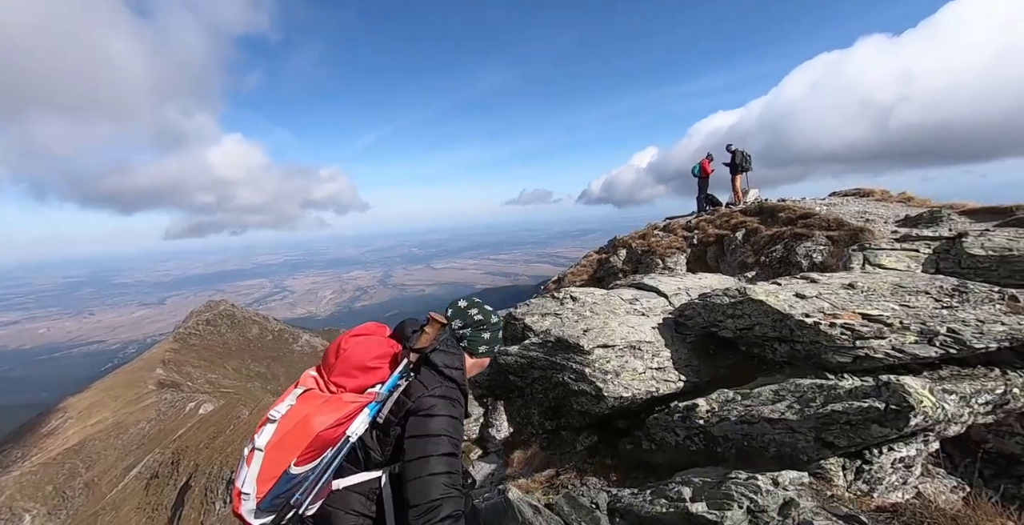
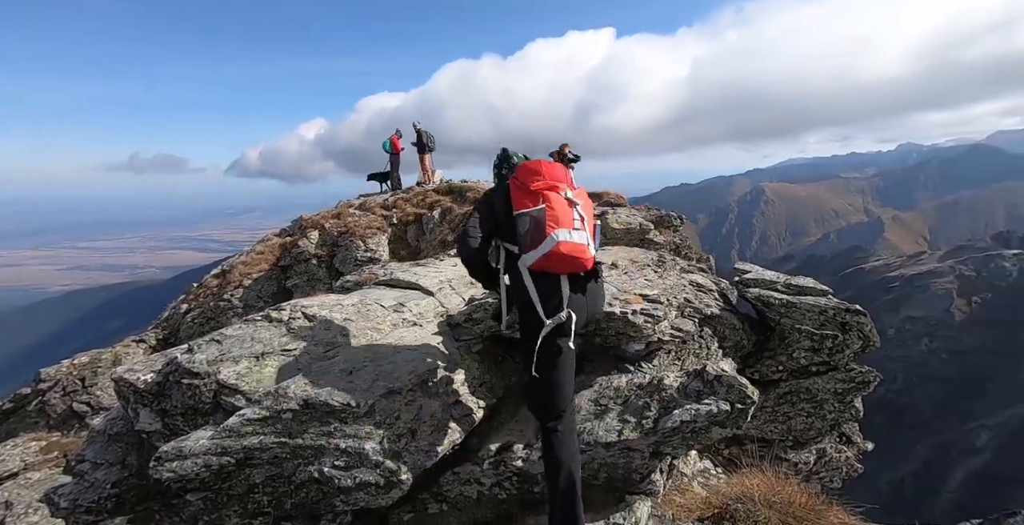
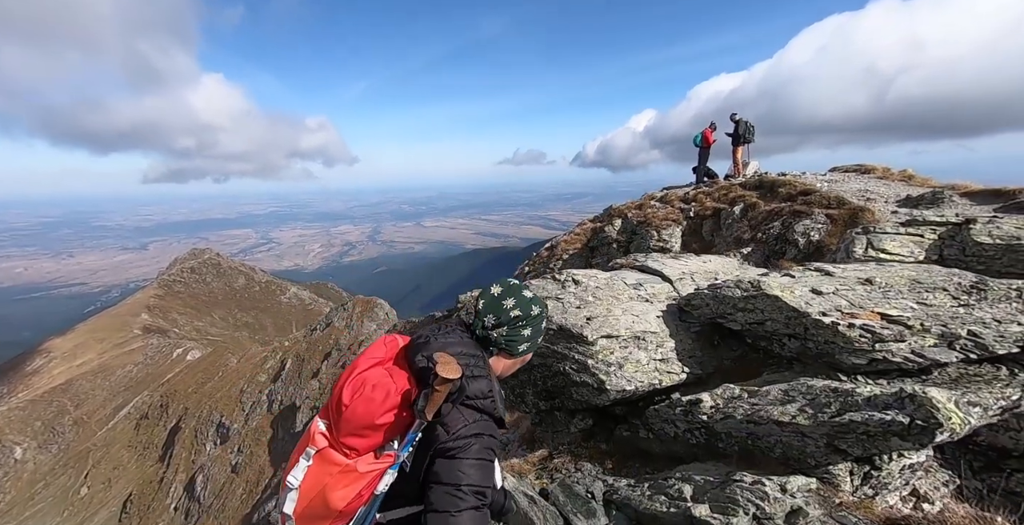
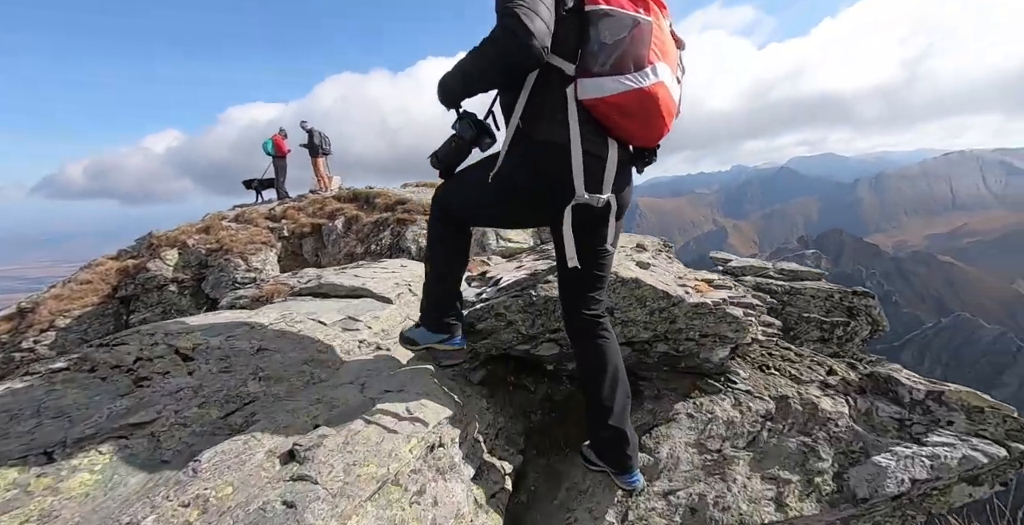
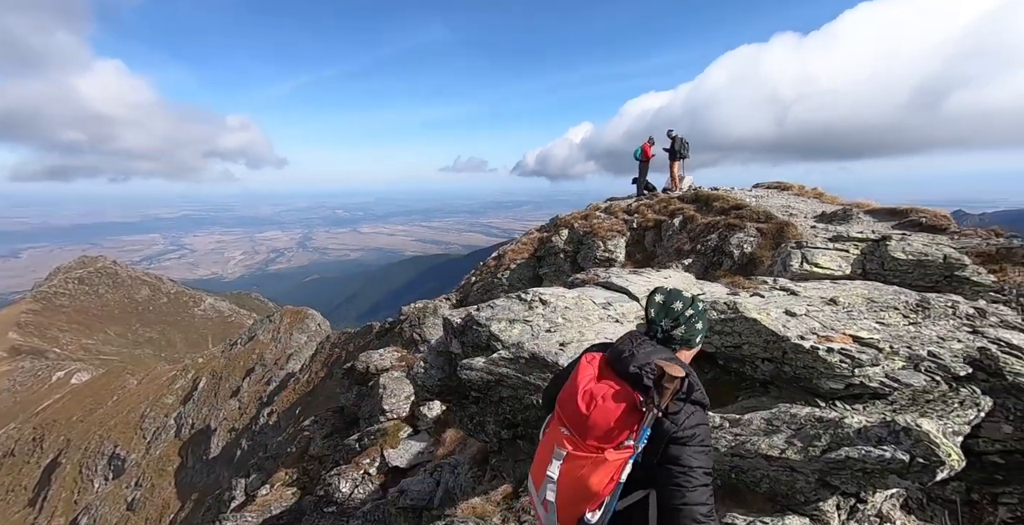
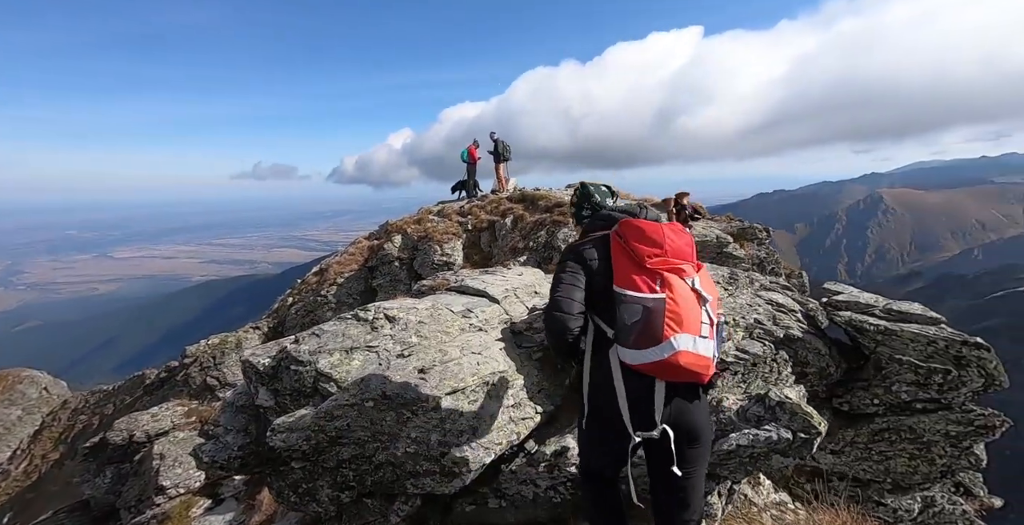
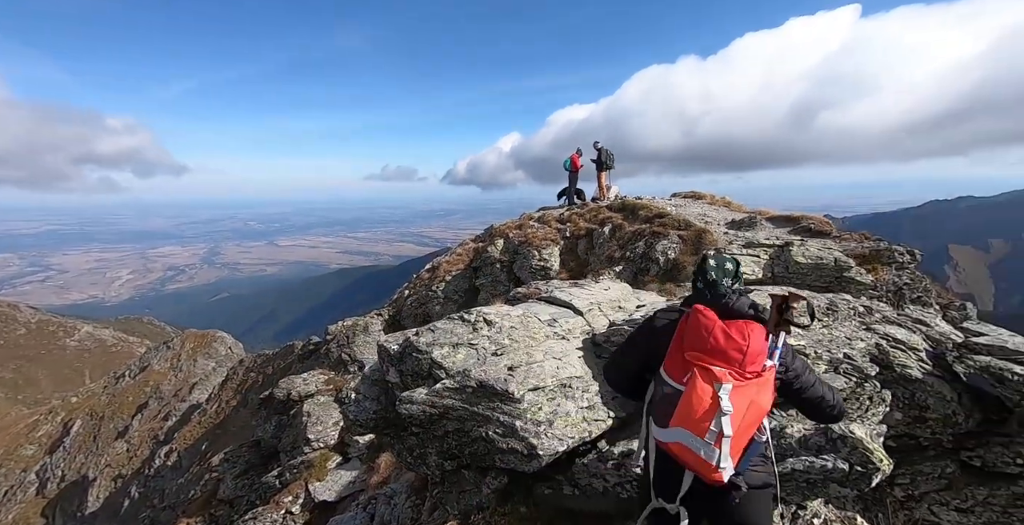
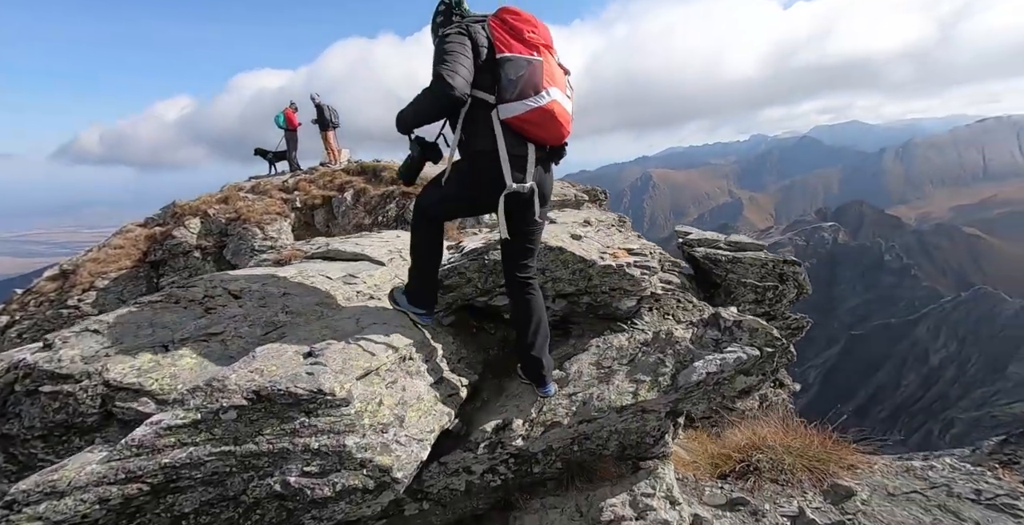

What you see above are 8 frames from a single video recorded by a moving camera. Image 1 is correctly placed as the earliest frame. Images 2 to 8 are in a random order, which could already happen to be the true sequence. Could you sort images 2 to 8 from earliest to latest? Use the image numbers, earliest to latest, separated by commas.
3, 5, 7, 6, 2, 8, 4
